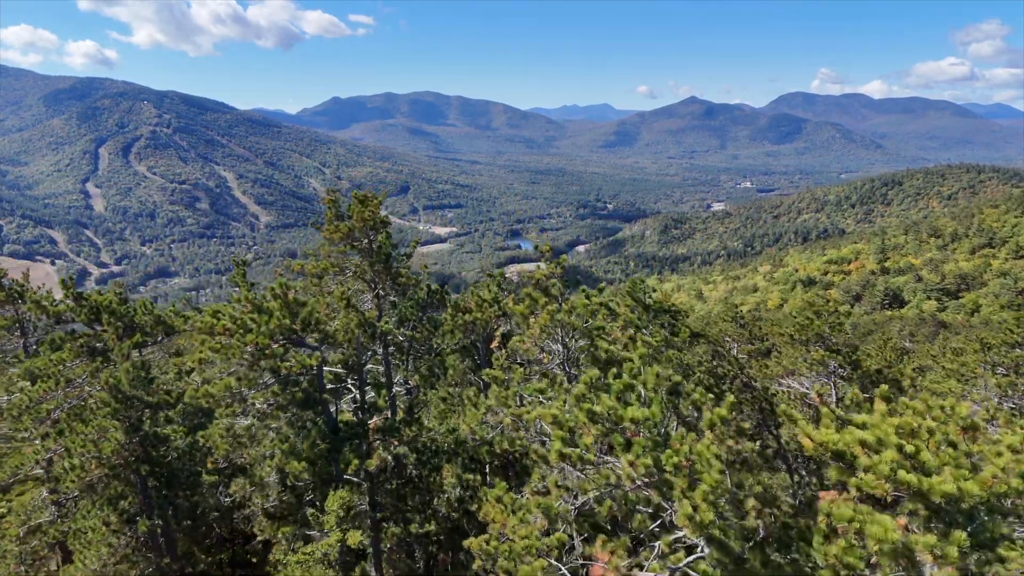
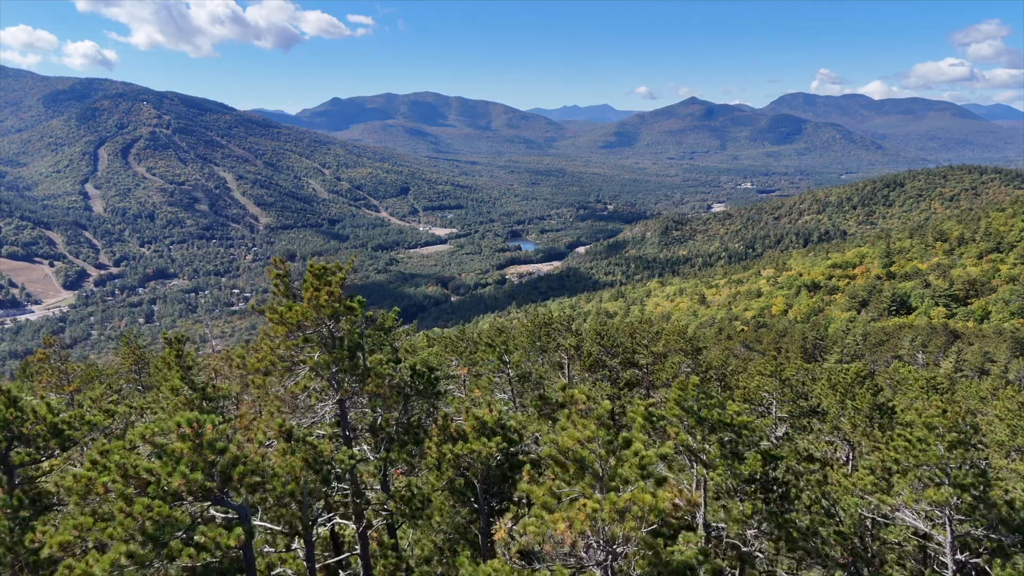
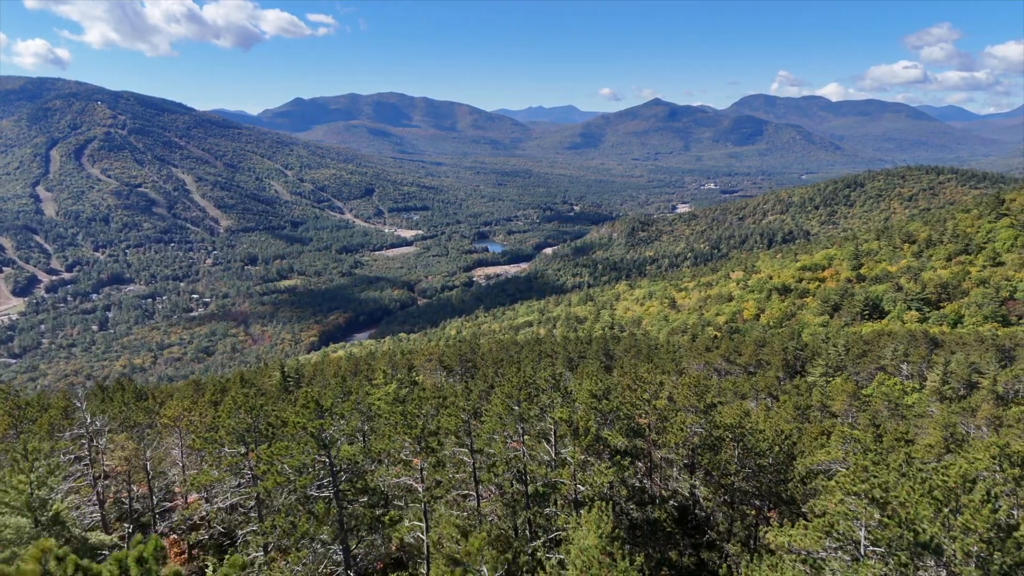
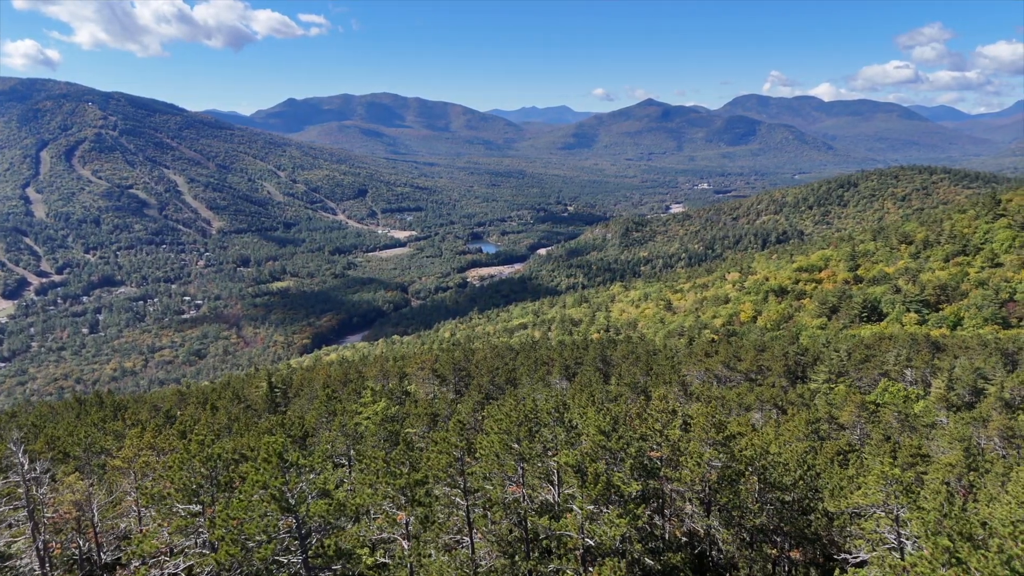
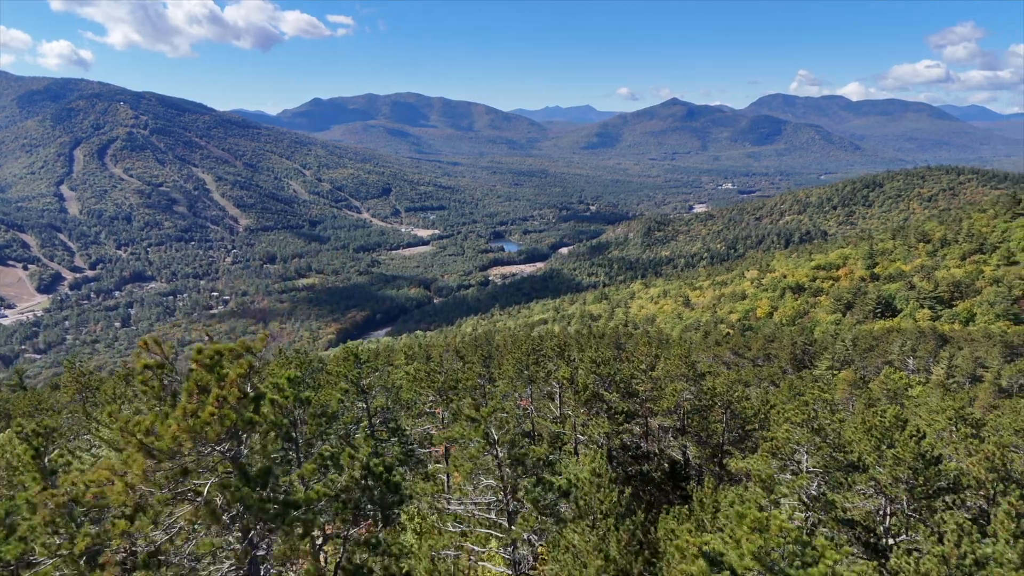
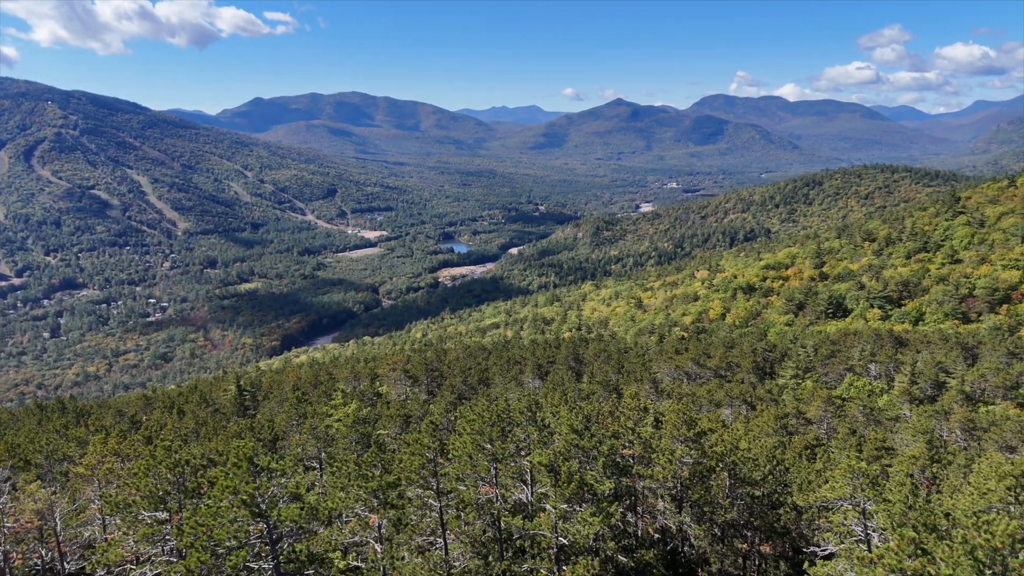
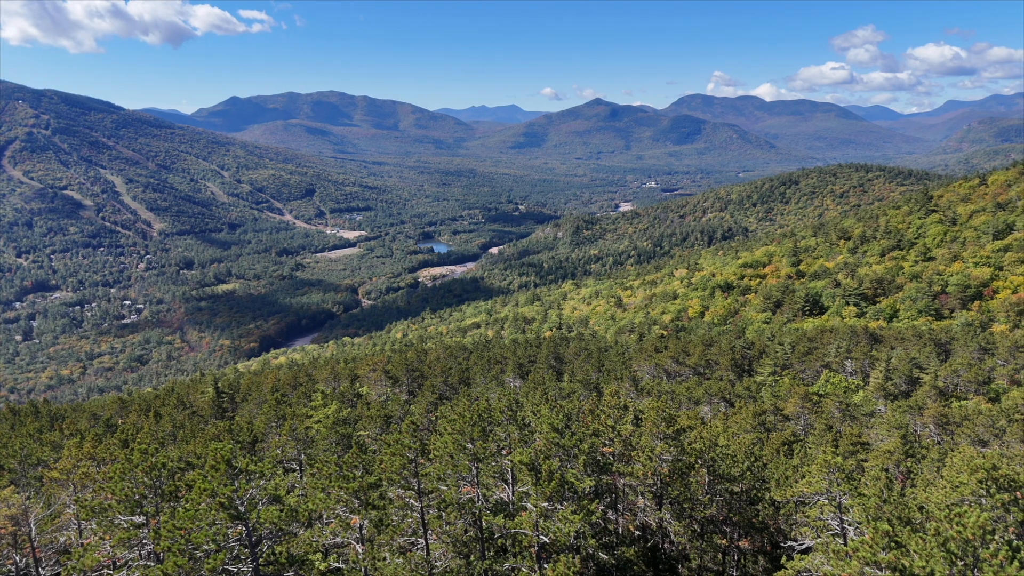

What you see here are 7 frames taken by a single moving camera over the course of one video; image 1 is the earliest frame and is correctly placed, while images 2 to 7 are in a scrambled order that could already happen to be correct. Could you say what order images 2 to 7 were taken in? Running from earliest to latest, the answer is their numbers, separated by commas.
2, 5, 3, 4, 6, 7
